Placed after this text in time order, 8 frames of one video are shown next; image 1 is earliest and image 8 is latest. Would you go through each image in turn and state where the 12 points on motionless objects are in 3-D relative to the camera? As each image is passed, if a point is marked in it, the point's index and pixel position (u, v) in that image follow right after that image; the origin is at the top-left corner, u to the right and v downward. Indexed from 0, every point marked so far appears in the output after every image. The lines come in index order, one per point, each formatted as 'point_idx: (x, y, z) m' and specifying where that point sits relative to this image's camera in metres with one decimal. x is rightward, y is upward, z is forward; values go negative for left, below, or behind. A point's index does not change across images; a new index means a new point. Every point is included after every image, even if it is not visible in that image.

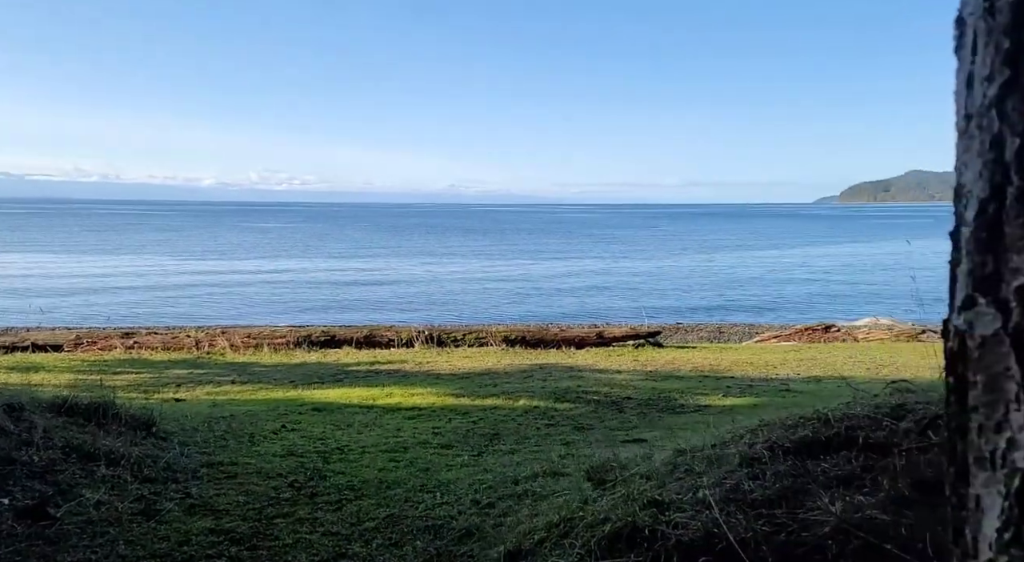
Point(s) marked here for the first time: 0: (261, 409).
0: (-2.2, -1.1, +7.6) m
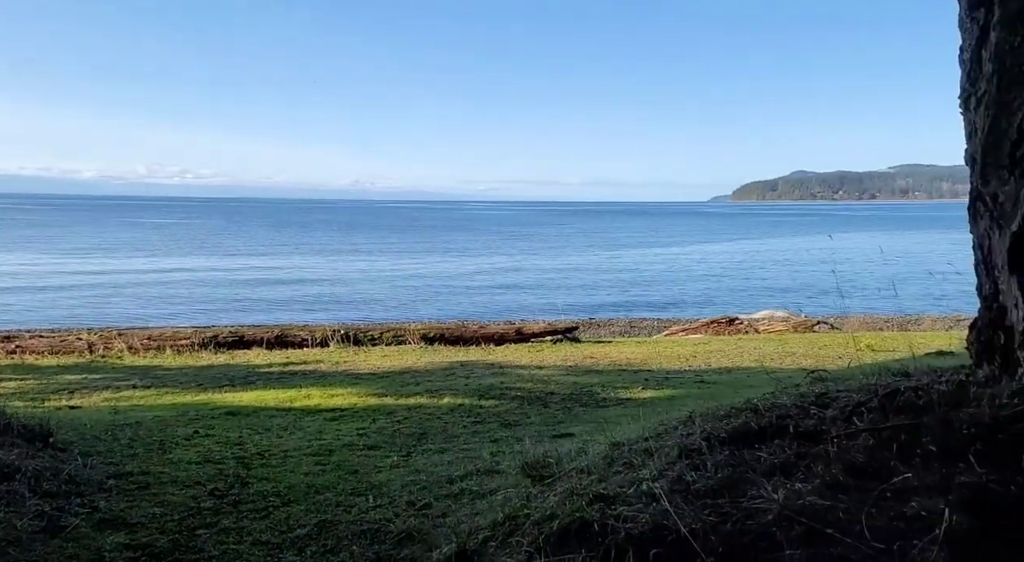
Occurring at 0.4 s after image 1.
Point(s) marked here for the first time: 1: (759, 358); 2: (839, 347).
0: (-2.8, -1.1, +7.2) m
1: (+3.1, -1.0, +11.0) m
2: (+4.6, -0.9, +12.4) m
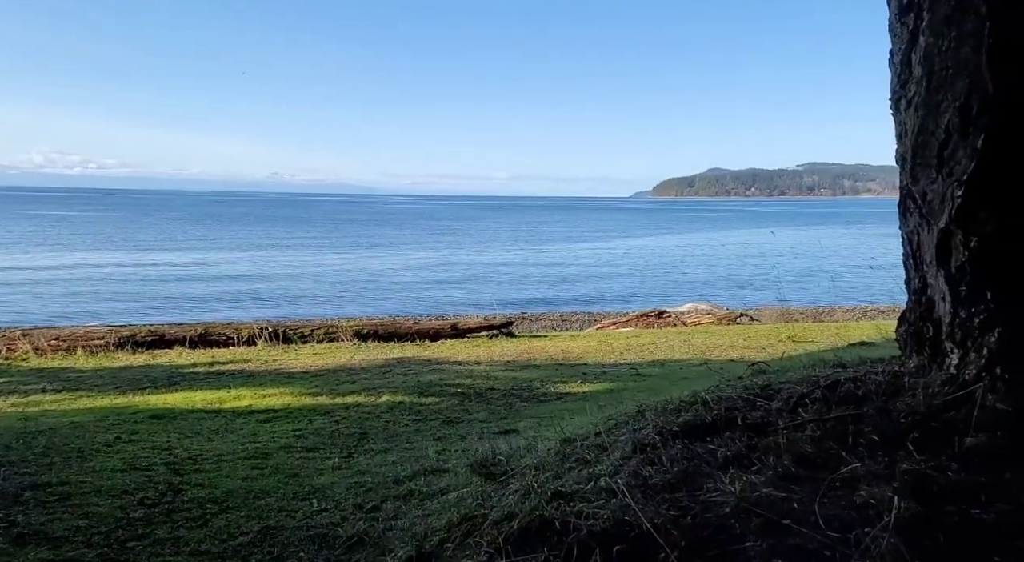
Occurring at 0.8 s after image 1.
0: (-3.3, -1.1, +6.9) m
1: (+2.3, -0.9, +11.2) m
2: (+3.6, -0.8, +12.7) m
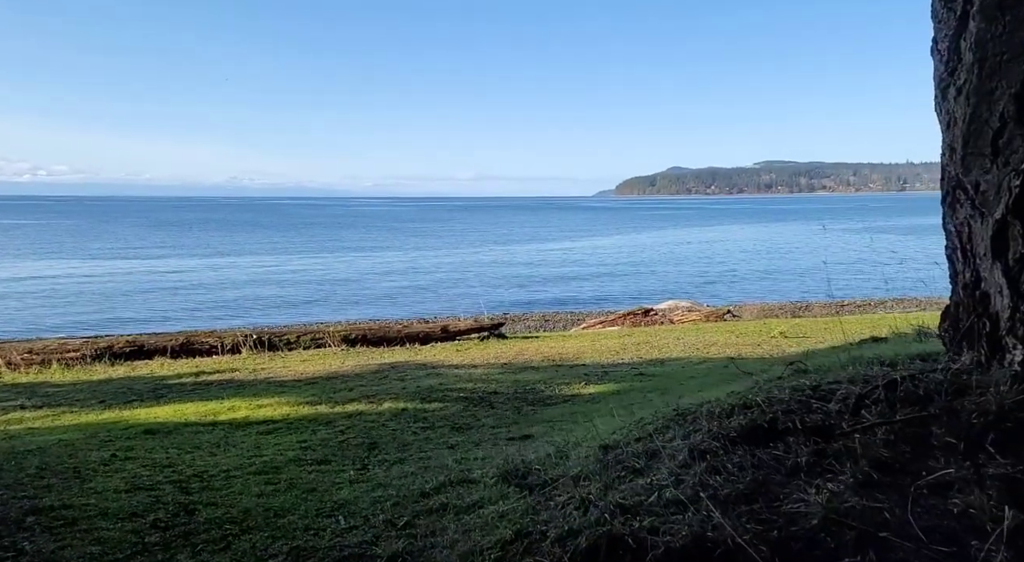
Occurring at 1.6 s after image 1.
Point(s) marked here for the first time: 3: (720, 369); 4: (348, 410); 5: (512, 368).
0: (-3.2, -1.2, +6.6) m
1: (+2.2, -0.8, +11.1) m
2: (+3.5, -0.7, +12.6) m
3: (+1.9, -0.8, +7.8) m
4: (-1.4, -1.1, +7.4) m
5: (0.0, -0.9, +9.7) m
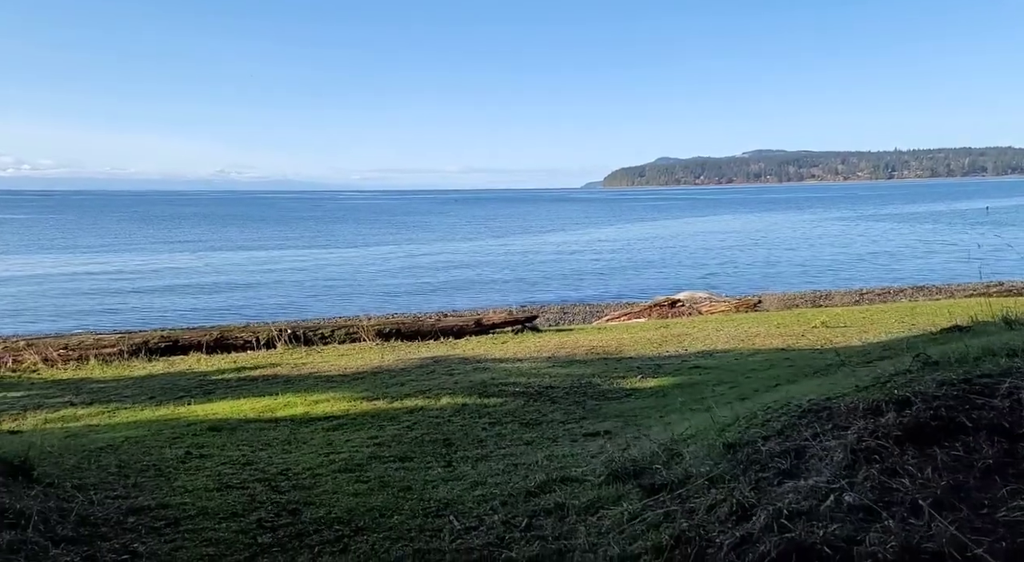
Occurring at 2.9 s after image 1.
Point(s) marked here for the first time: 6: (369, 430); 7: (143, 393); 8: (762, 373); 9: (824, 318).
0: (-2.7, -1.1, +6.5) m
1: (+2.7, -0.7, +11.0) m
2: (+4.0, -0.6, +12.5) m
3: (+2.4, -0.7, +7.7) m
4: (-0.9, -1.0, +7.3) m
5: (+0.5, -0.9, +9.6) m
6: (-1.0, -1.1, +6.4) m
7: (-3.7, -1.1, +8.8) m
8: (+2.0, -0.7, +7.1) m
9: (+4.7, -0.5, +13.3) m
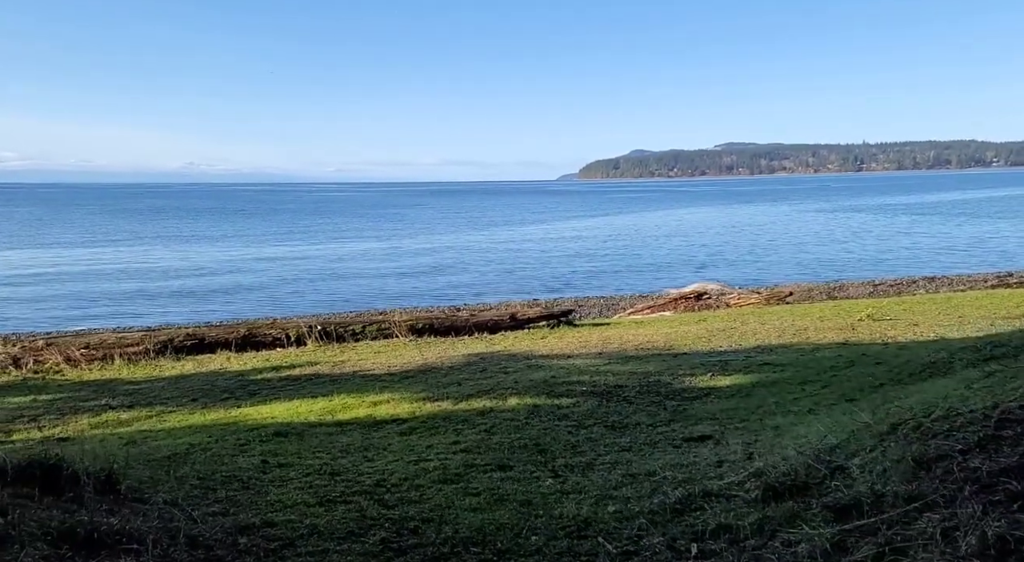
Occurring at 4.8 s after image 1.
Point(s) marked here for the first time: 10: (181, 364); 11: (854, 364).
0: (-2.1, -1.1, +6.1) m
1: (+3.3, -0.6, +10.7) m
2: (+4.5, -0.5, +12.2) m
3: (+2.9, -0.6, +7.4) m
4: (-0.3, -1.0, +7.0) m
5: (+1.1, -0.8, +9.2) m
6: (-0.4, -1.1, +6.0) m
7: (-3.1, -1.1, +8.4) m
8: (+2.6, -0.7, +6.8) m
9: (+5.2, -0.4, +13.0) m
10: (-4.0, -1.0, +10.6) m
11: (+2.8, -0.7, +7.1) m
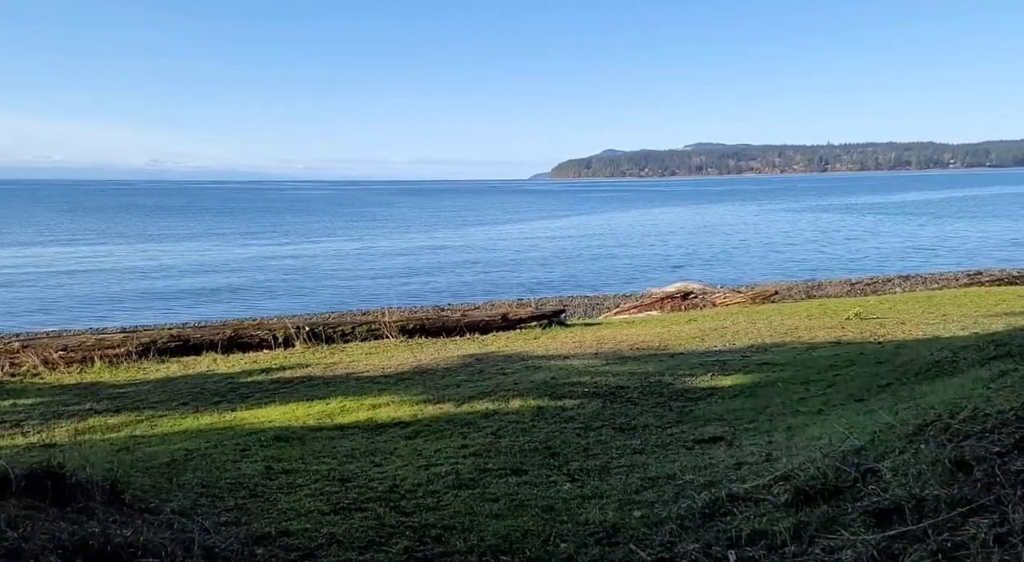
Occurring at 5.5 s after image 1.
0: (-2.1, -1.1, +6.0) m
1: (+3.2, -0.6, +10.7) m
2: (+4.4, -0.5, +12.2) m
3: (+2.9, -0.6, +7.4) m
4: (-0.3, -1.0, +6.9) m
5: (+1.0, -0.8, +9.2) m
6: (-0.4, -1.1, +5.9) m
7: (-3.2, -1.1, +8.3) m
8: (+2.6, -0.7, +6.7) m
9: (+5.0, -0.4, +13.1) m
10: (-4.1, -1.0, +10.4) m
11: (+2.8, -0.7, +7.1) m
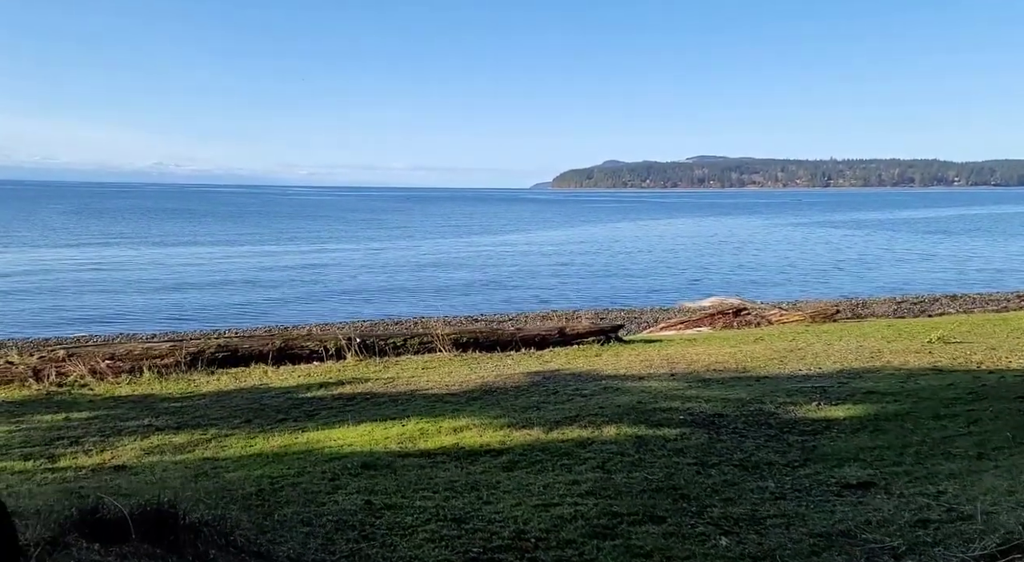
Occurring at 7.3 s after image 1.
0: (-1.4, -1.2, +5.4) m
1: (+3.9, -0.9, +10.1) m
2: (+5.2, -0.8, +11.6) m
3: (+3.7, -0.8, +6.8) m
4: (+0.4, -1.1, +6.3) m
5: (+1.8, -1.0, +8.6) m
6: (+0.3, -1.2, +5.4) m
7: (-2.4, -1.2, +7.8) m
8: (+3.3, -0.9, +6.2) m
9: (+5.9, -0.7, +12.4) m
10: (-3.3, -1.1, +9.9) m
11: (+3.5, -0.9, +6.5) m
